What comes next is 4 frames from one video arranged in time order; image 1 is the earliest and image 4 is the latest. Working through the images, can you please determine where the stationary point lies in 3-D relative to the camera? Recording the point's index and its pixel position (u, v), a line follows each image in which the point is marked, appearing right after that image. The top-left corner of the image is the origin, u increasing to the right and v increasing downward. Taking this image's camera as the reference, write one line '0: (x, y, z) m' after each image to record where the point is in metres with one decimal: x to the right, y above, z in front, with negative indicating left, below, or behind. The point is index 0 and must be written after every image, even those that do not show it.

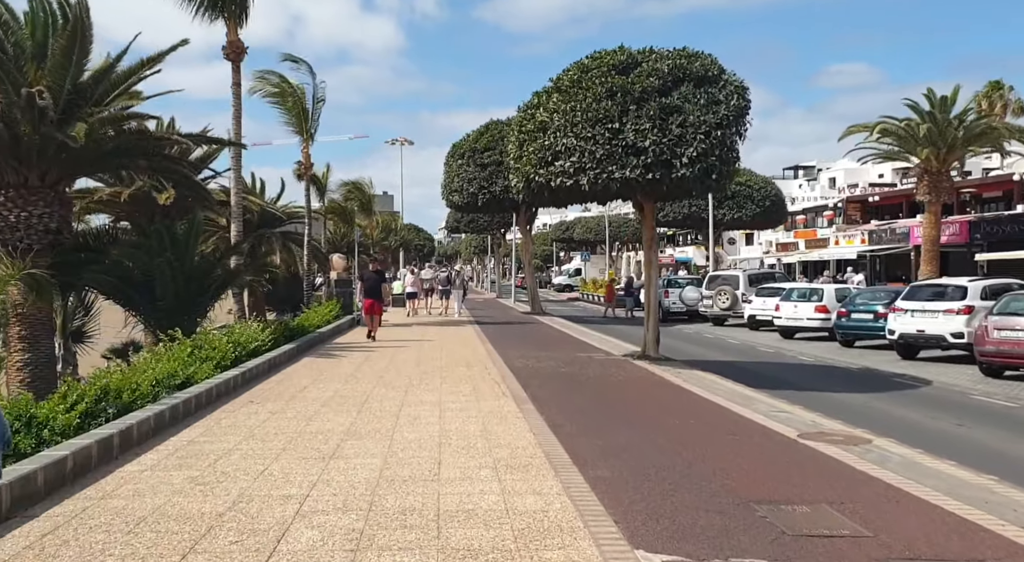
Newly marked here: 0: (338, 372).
0: (-2.6, -1.4, +13.1) m
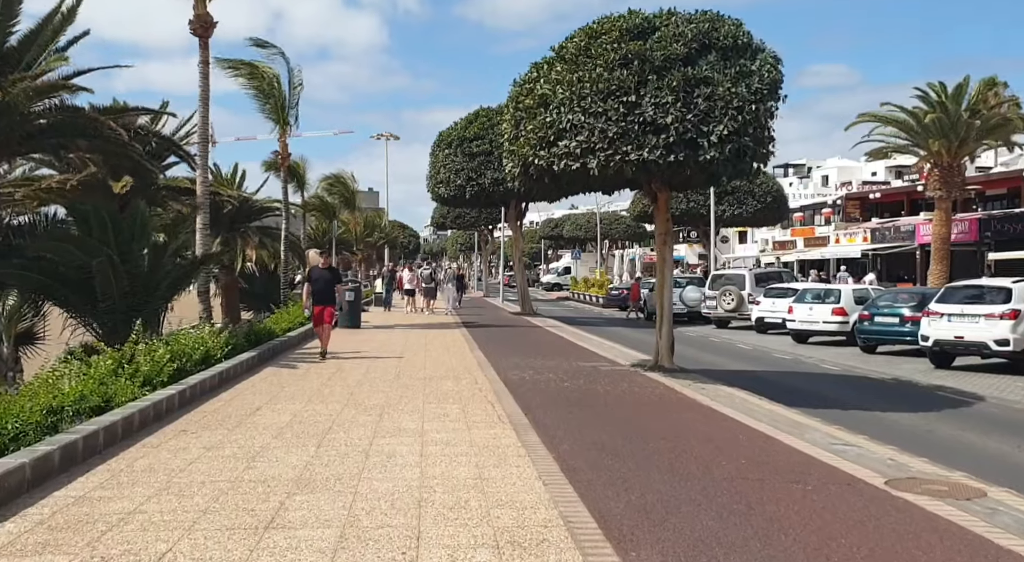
0: (-2.6, -1.4, +11.1) m
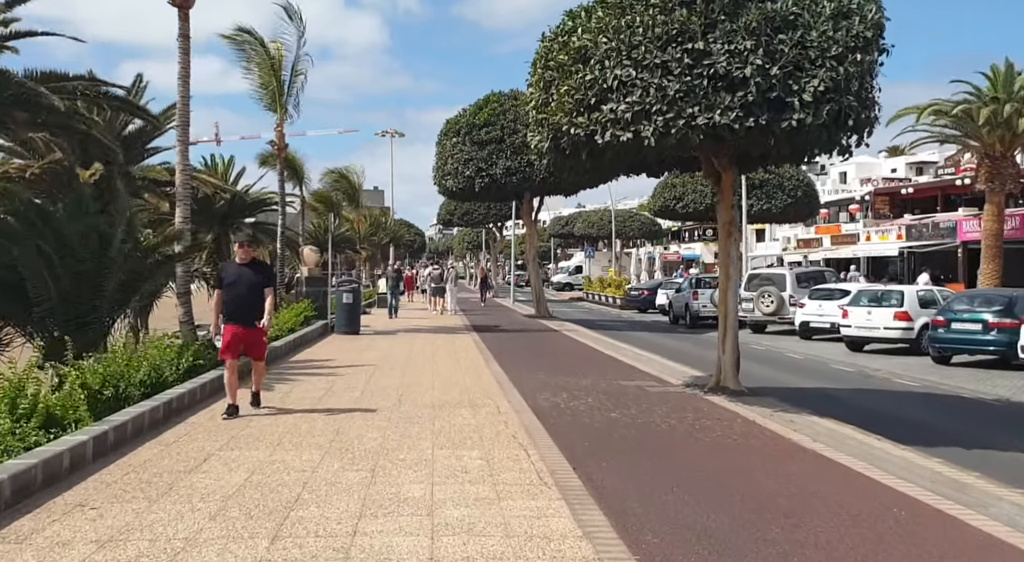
0: (-2.3, -1.4, +8.5) m
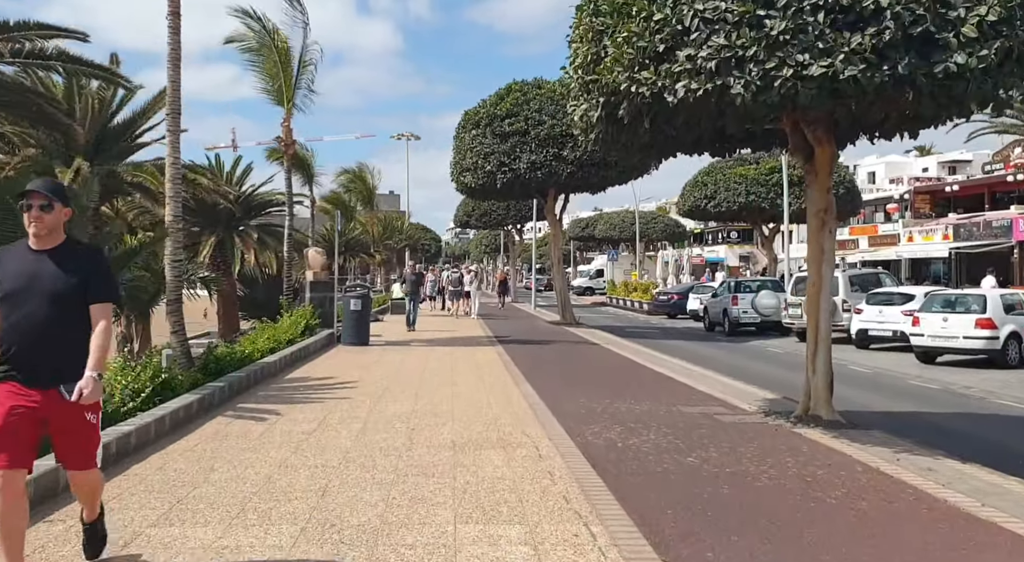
0: (-1.9, -1.4, +6.3) m
